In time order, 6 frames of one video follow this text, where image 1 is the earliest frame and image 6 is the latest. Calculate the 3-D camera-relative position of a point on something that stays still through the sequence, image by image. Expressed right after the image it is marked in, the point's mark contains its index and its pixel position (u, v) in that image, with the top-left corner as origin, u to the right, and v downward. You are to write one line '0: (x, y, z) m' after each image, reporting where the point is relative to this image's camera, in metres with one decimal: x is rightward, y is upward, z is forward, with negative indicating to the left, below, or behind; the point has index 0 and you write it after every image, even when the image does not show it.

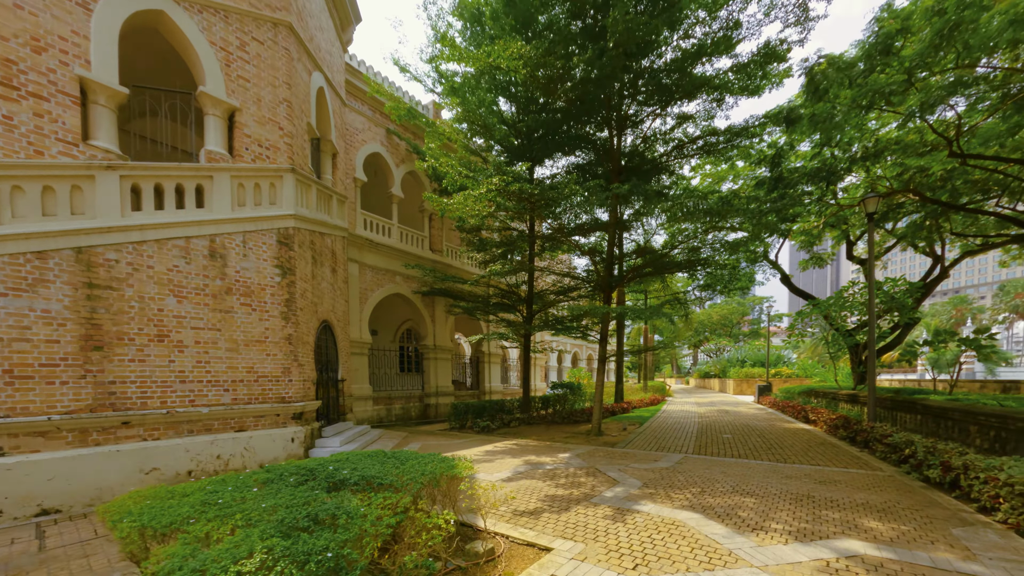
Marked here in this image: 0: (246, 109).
0: (-4.5, +3.0, +6.5) m
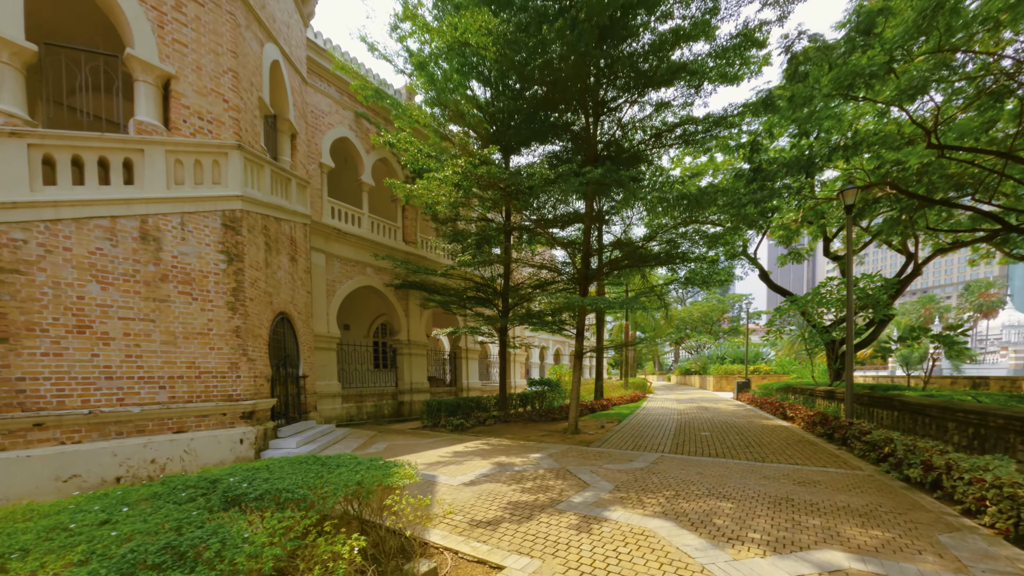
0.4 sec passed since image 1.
0: (-5.0, +3.2, +5.9) m
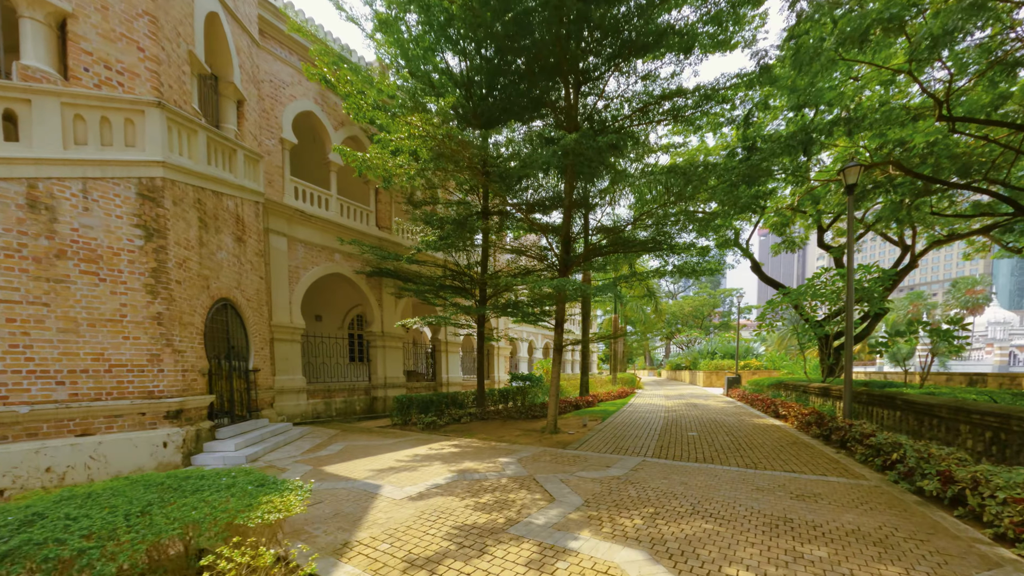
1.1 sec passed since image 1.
0: (-5.5, +3.5, +5.0) m
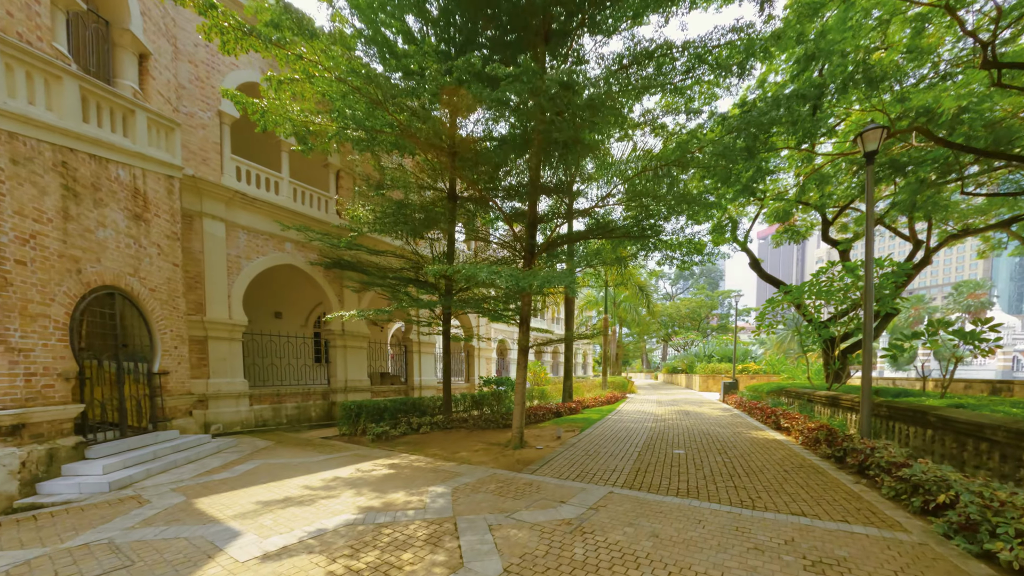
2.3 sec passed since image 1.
0: (-6.3, +3.7, +3.8) m
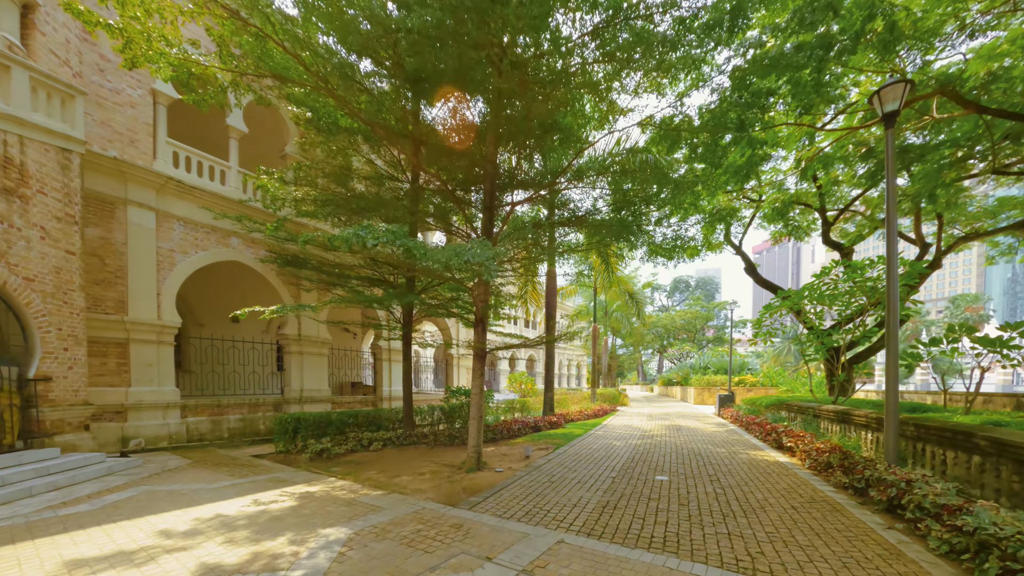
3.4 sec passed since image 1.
0: (-7.0, +4.0, +2.7) m
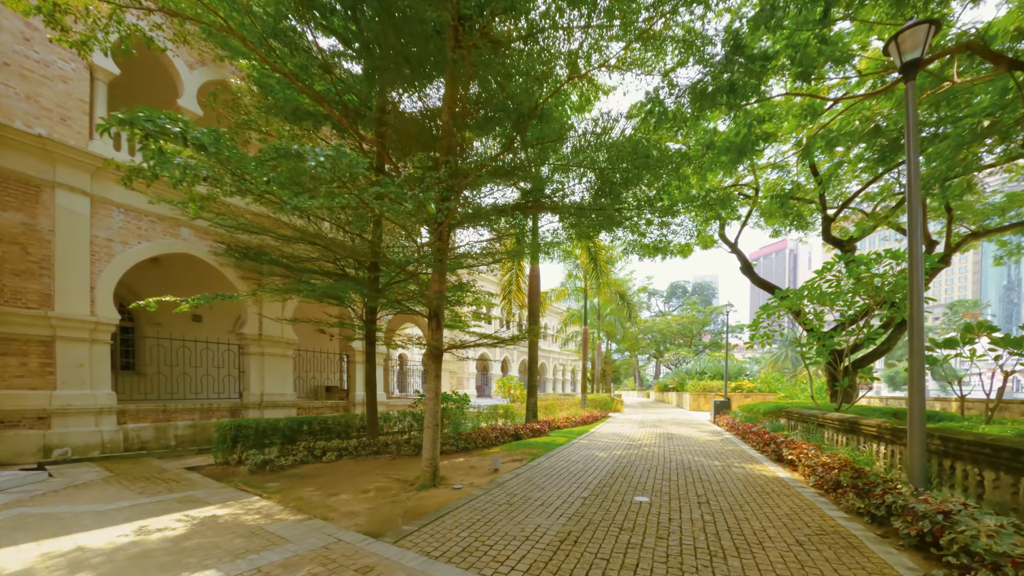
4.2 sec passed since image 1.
0: (-7.5, +4.2, +1.9) m
